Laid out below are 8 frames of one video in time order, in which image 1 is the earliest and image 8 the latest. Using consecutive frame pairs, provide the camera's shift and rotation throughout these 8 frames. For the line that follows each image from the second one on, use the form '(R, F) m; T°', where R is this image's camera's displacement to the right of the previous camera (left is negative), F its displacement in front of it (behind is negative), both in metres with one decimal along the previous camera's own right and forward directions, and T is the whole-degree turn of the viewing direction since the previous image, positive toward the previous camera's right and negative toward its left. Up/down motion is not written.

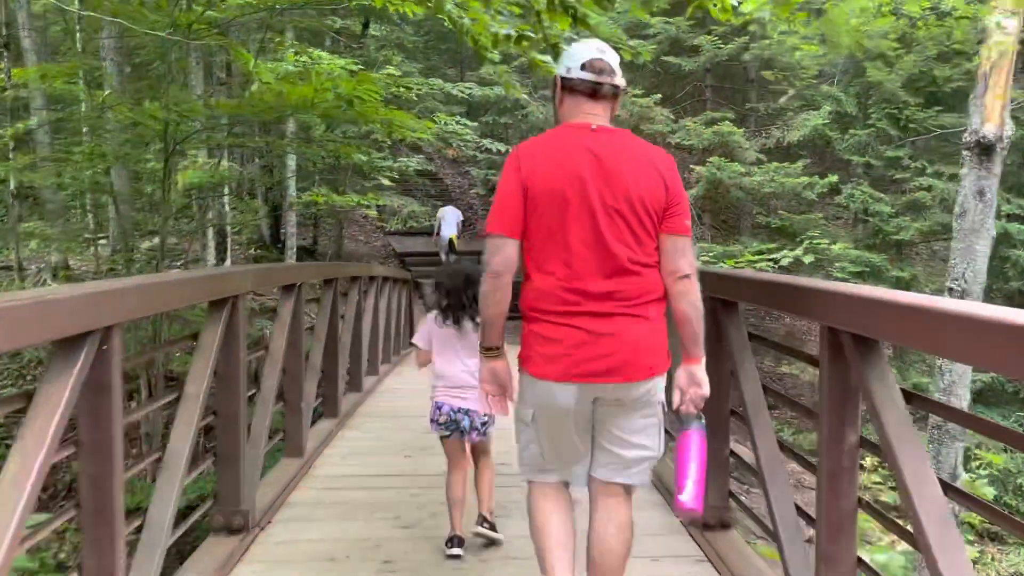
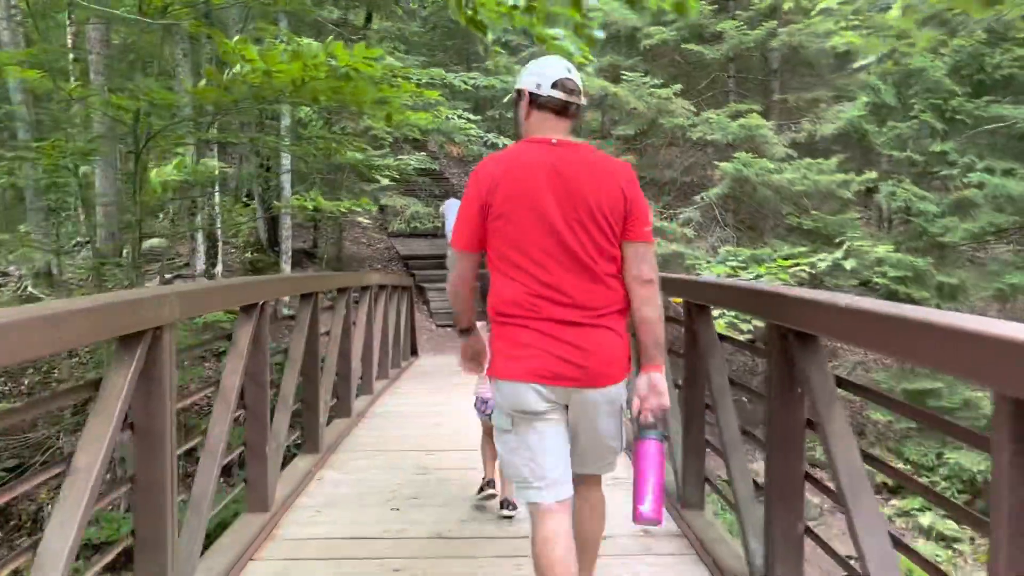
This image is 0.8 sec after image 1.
(0.0, +0.5) m; -1°
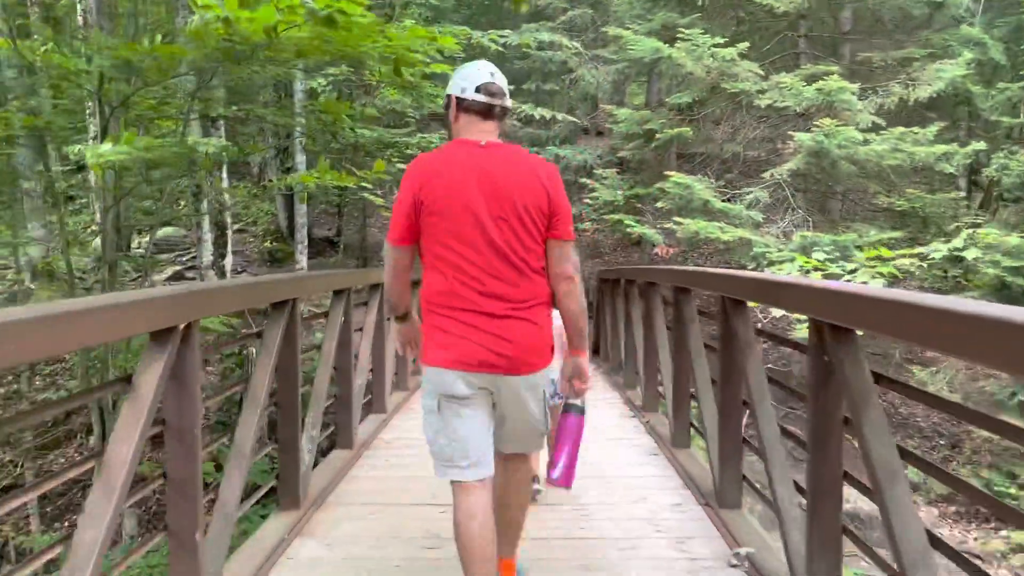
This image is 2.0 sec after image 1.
(0.0, +0.8) m; -3°
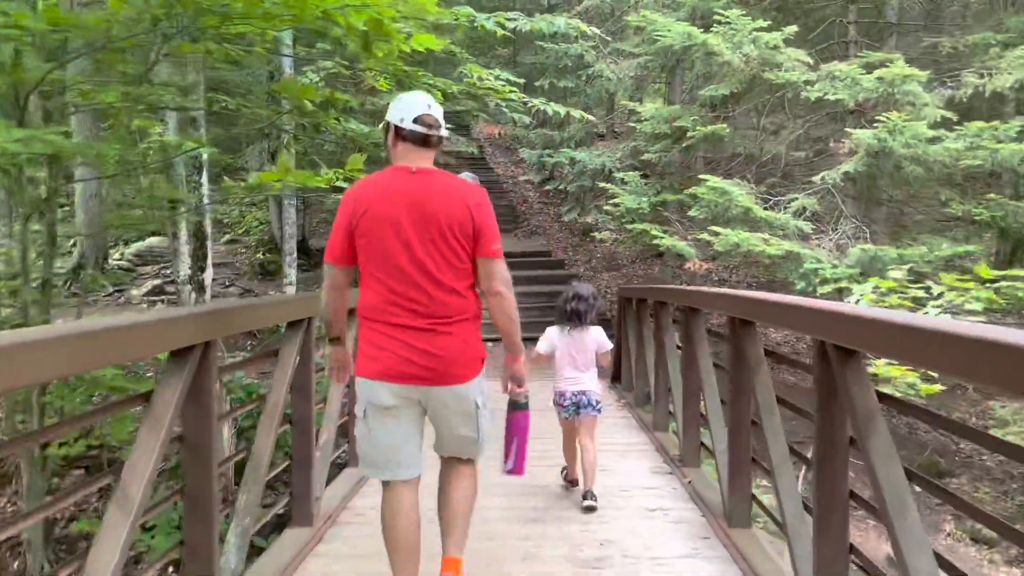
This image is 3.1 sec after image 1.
(0.0, +0.7) m; -1°
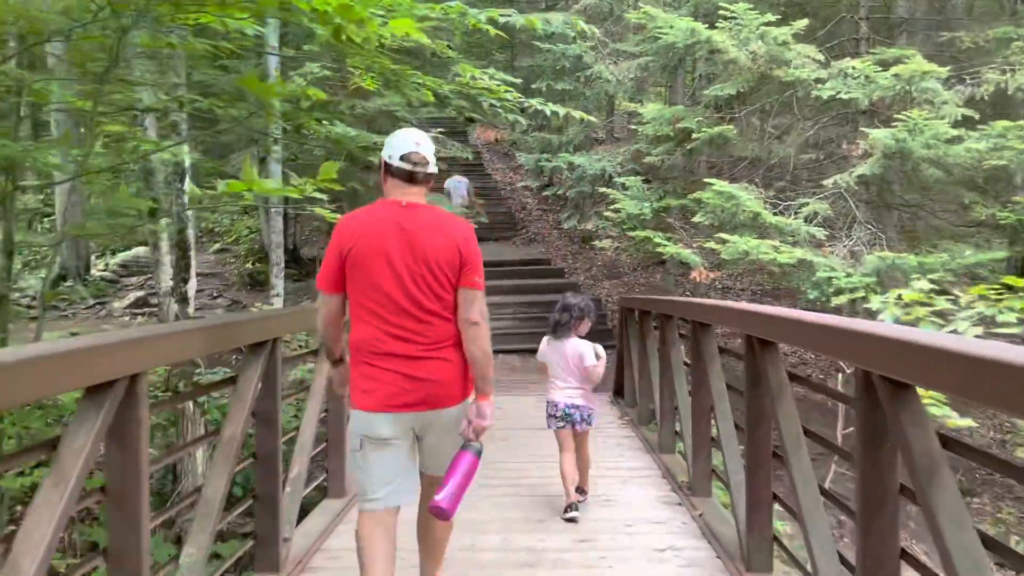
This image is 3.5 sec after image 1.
(0.0, +0.3) m; 0°
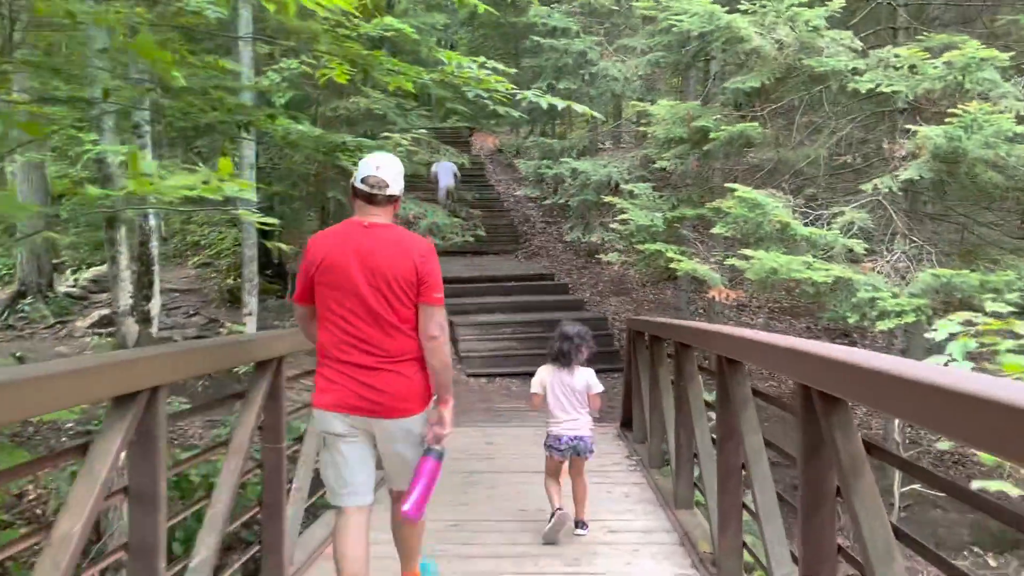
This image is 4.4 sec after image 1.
(+0.1, +0.6) m; -1°
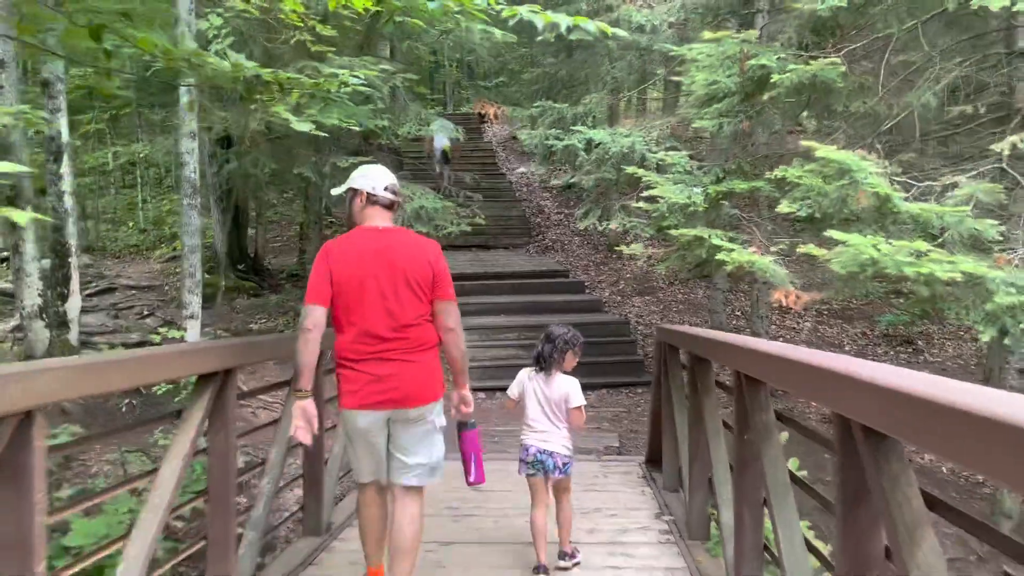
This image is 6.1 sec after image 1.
(+0.1, +1.1) m; -2°
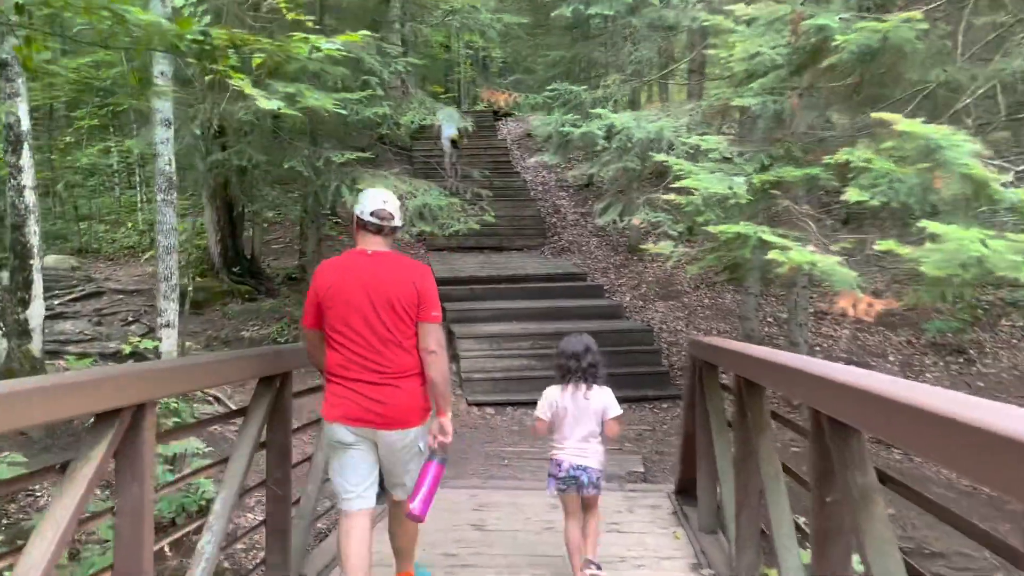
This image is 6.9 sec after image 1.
(0.0, +0.5) m; -1°
